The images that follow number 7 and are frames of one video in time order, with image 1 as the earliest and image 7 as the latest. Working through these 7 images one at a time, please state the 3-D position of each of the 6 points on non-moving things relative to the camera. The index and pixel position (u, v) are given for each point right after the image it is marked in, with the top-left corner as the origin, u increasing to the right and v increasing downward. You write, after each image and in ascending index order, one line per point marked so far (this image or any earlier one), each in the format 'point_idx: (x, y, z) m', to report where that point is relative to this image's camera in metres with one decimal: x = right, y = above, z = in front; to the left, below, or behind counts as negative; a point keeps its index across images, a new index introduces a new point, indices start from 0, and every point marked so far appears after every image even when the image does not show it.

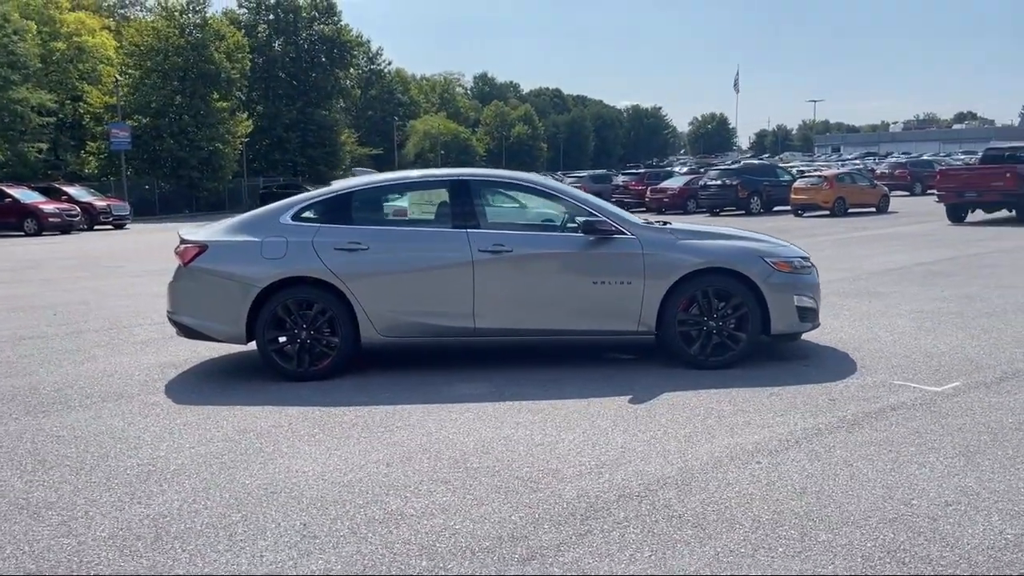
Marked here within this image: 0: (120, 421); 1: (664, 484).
0: (-3.0, -1.0, +6.8) m
1: (+0.9, -1.1, +4.9) m
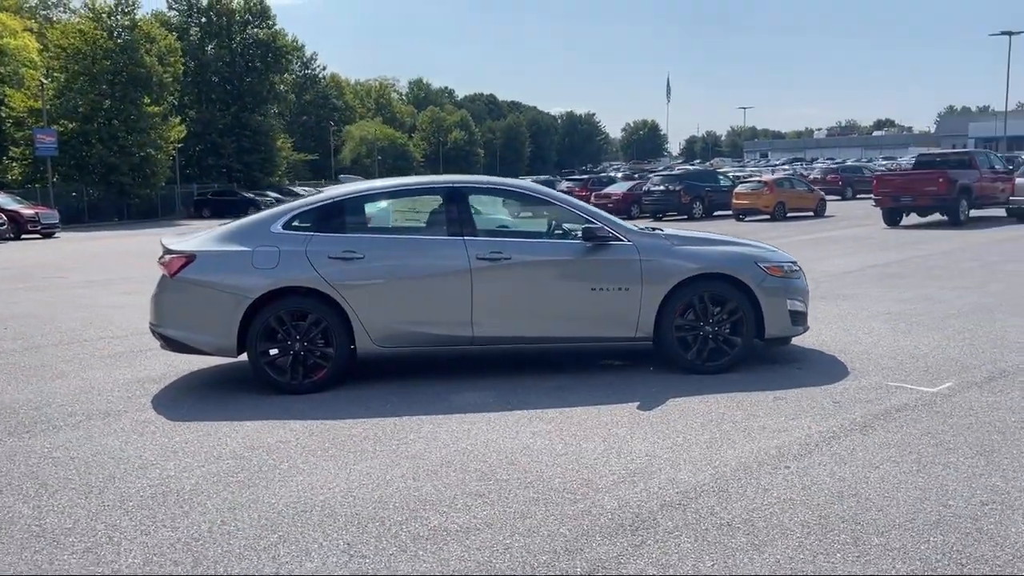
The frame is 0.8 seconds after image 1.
0: (-2.9, -1.1, +6.5) m
1: (+1.1, -1.2, +4.9) m
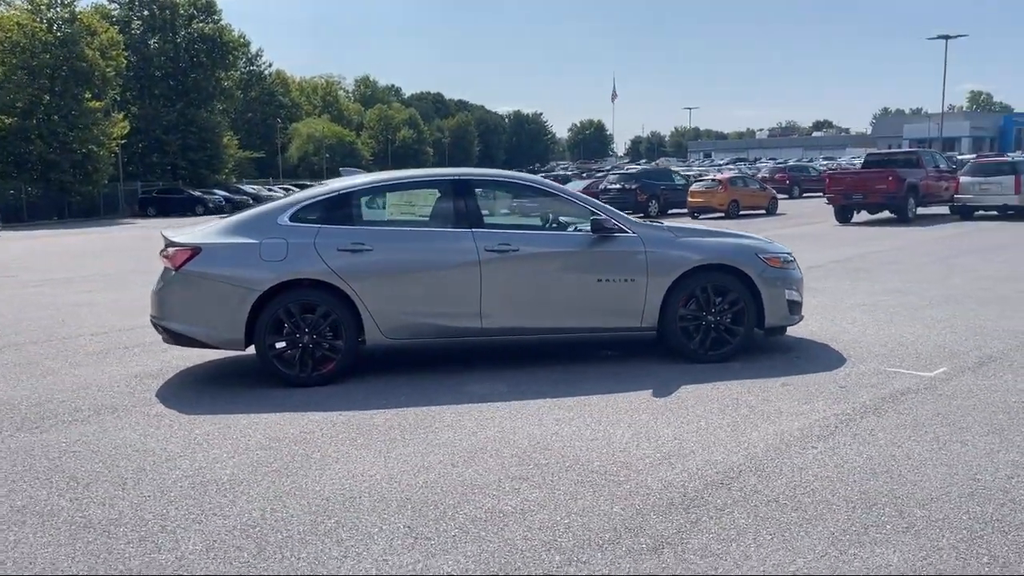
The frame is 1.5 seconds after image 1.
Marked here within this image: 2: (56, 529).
0: (-2.8, -1.1, +6.4) m
1: (+1.4, -1.1, +5.1) m
2: (-2.4, -1.3, +4.5) m
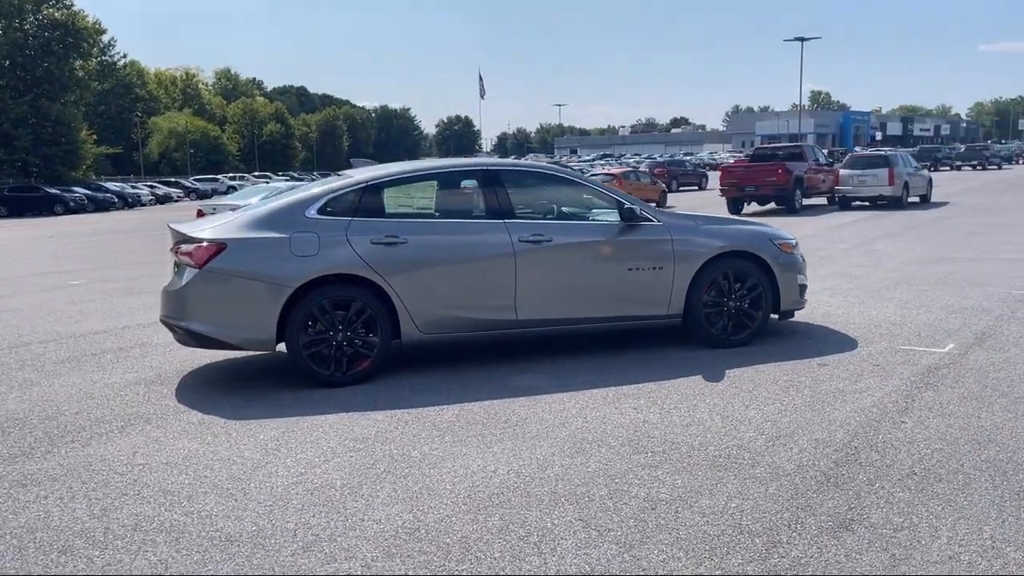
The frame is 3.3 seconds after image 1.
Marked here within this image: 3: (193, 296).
0: (-2.2, -1.1, +6.0) m
1: (+2.1, -1.0, +5.3) m
2: (-1.5, -1.2, +4.1) m
3: (-2.7, -0.1, +7.3) m
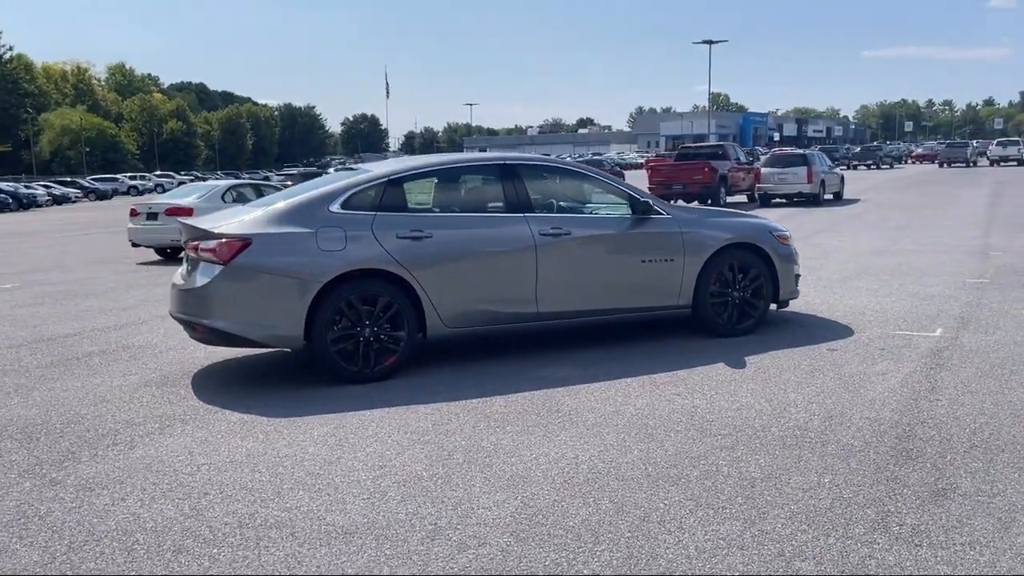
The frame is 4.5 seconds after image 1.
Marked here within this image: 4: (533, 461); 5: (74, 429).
0: (-1.7, -1.0, +5.8) m
1: (+2.6, -0.9, +5.6) m
2: (-0.9, -1.2, +4.1) m
3: (-2.5, 0.0, +7.1) m
4: (+0.1, -1.0, +5.1) m
5: (-3.3, -1.1, +6.4) m
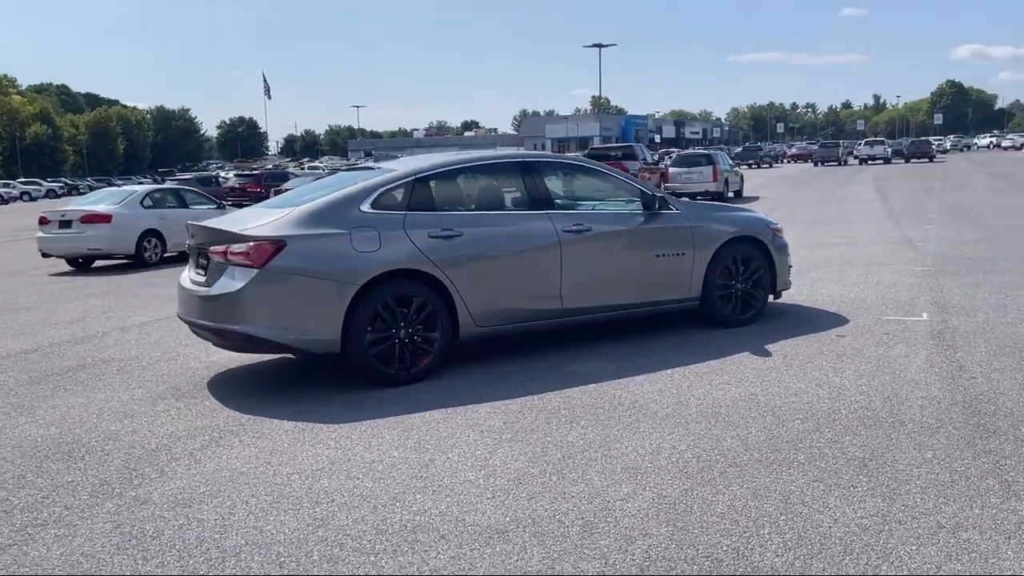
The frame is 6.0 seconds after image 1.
0: (-1.2, -1.0, +5.6) m
1: (+3.1, -0.8, +5.9) m
2: (-0.2, -1.2, +4.0) m
3: (-2.1, -0.1, +6.8) m
4: (+0.7, -1.0, +5.2) m
5: (-2.8, -1.1, +6.0) m
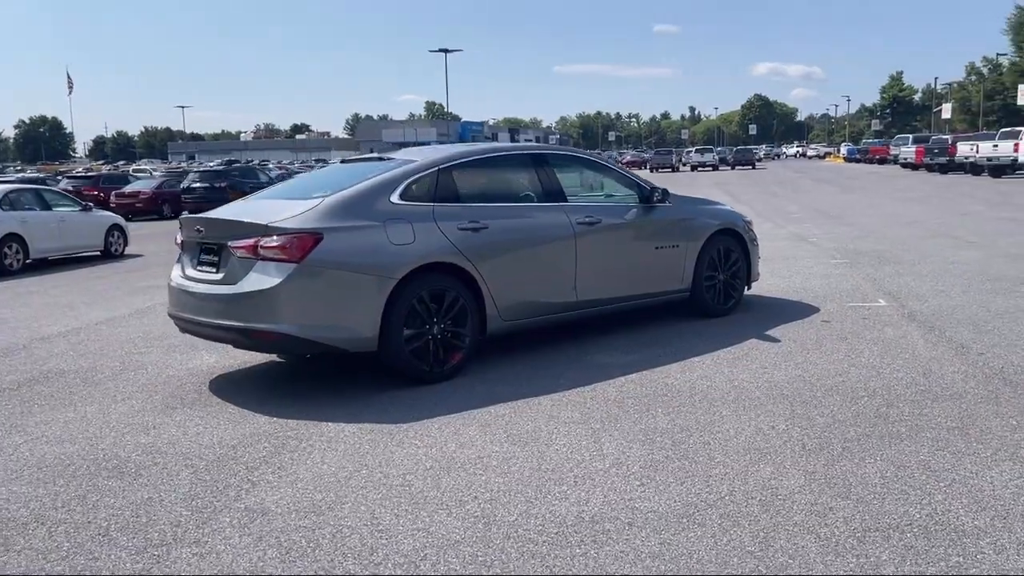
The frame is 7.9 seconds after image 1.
0: (-0.6, -1.0, +5.4) m
1: (+3.6, -0.6, +6.4) m
2: (+0.7, -1.1, +3.9) m
3: (-1.7, -0.1, +6.4) m
4: (+1.4, -0.9, +5.2) m
5: (-2.2, -1.1, +5.4) m
